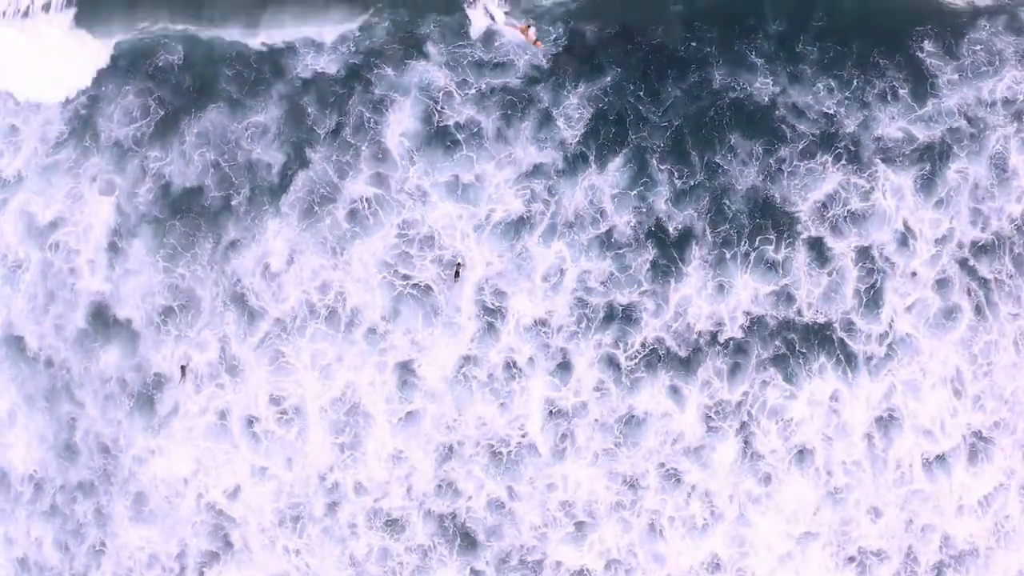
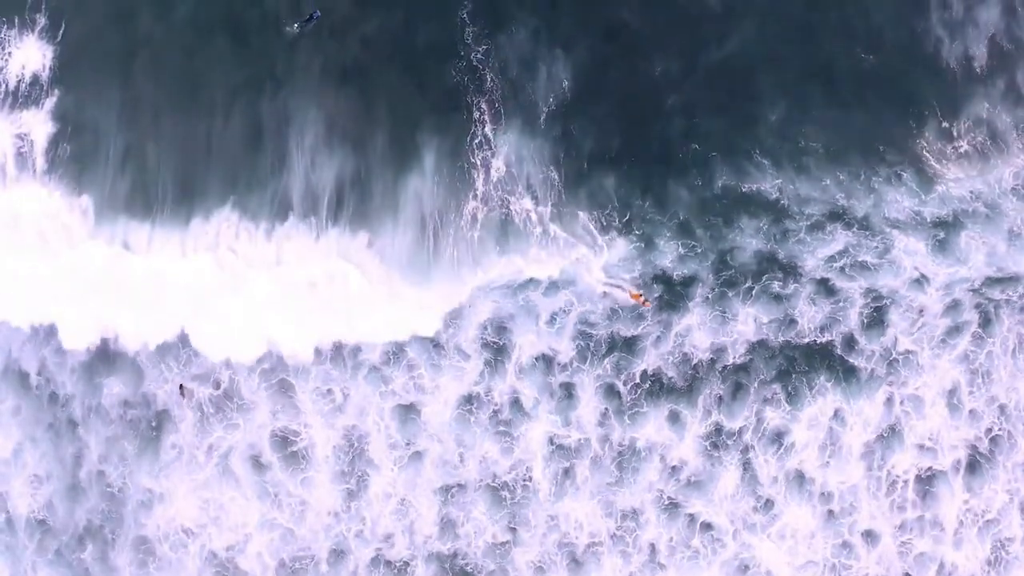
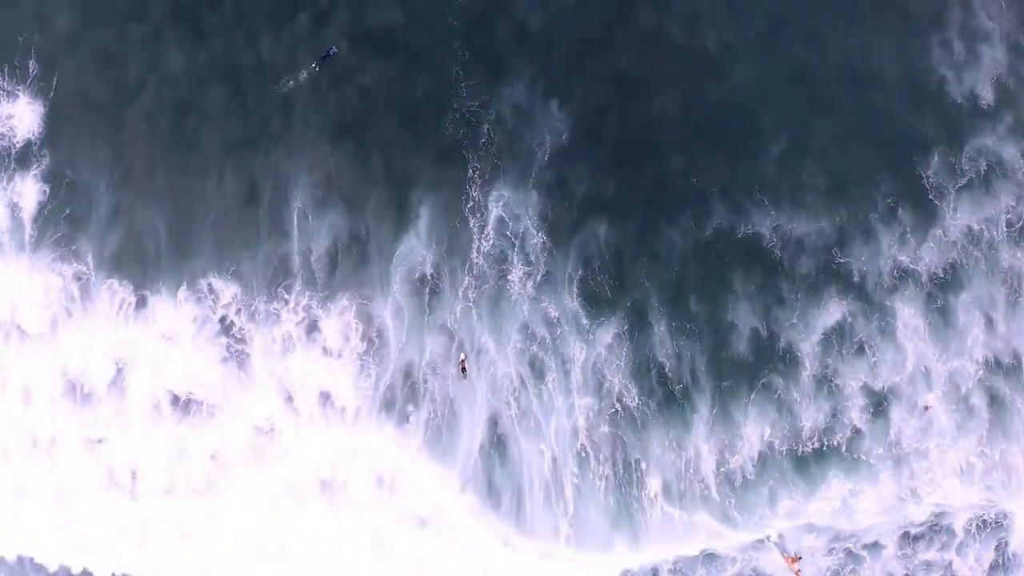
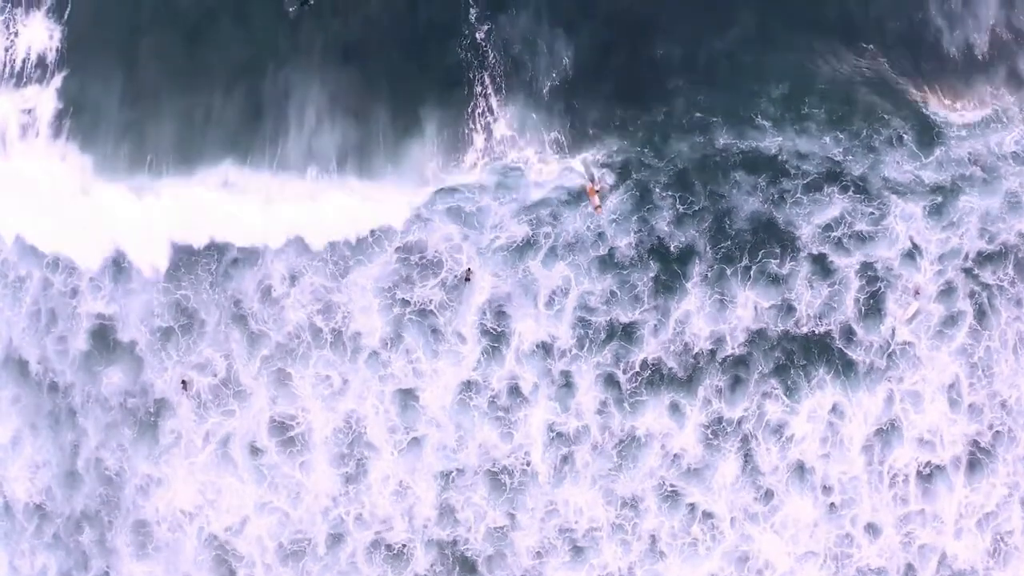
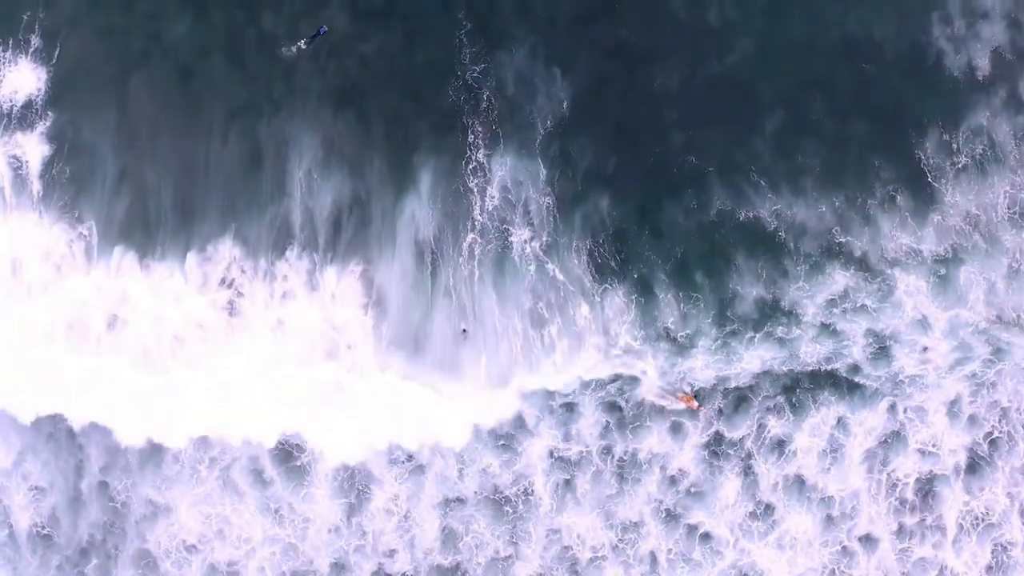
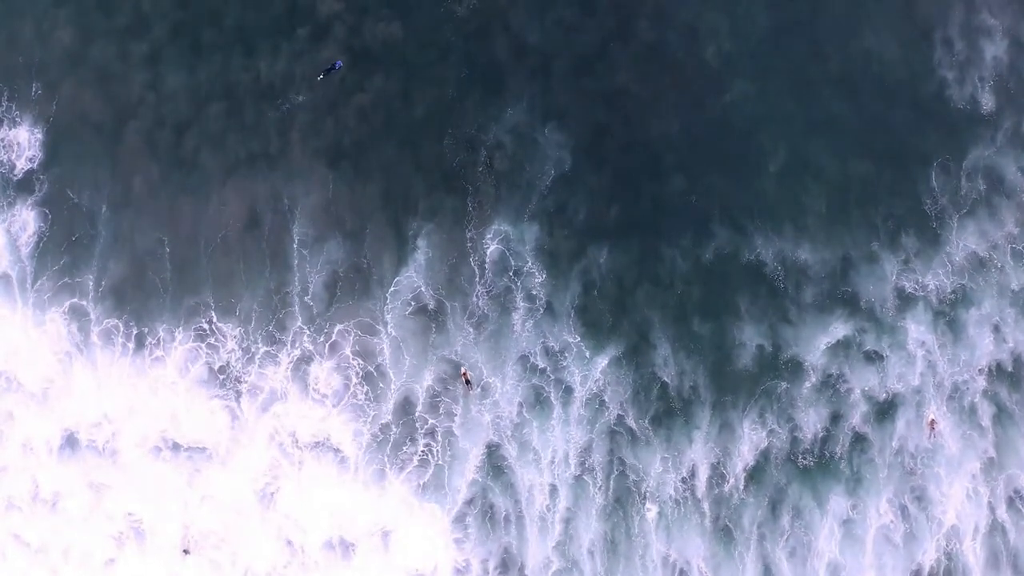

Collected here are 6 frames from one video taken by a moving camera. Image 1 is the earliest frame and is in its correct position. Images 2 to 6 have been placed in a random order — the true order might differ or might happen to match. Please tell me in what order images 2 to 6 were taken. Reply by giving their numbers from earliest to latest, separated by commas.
4, 2, 5, 3, 6
